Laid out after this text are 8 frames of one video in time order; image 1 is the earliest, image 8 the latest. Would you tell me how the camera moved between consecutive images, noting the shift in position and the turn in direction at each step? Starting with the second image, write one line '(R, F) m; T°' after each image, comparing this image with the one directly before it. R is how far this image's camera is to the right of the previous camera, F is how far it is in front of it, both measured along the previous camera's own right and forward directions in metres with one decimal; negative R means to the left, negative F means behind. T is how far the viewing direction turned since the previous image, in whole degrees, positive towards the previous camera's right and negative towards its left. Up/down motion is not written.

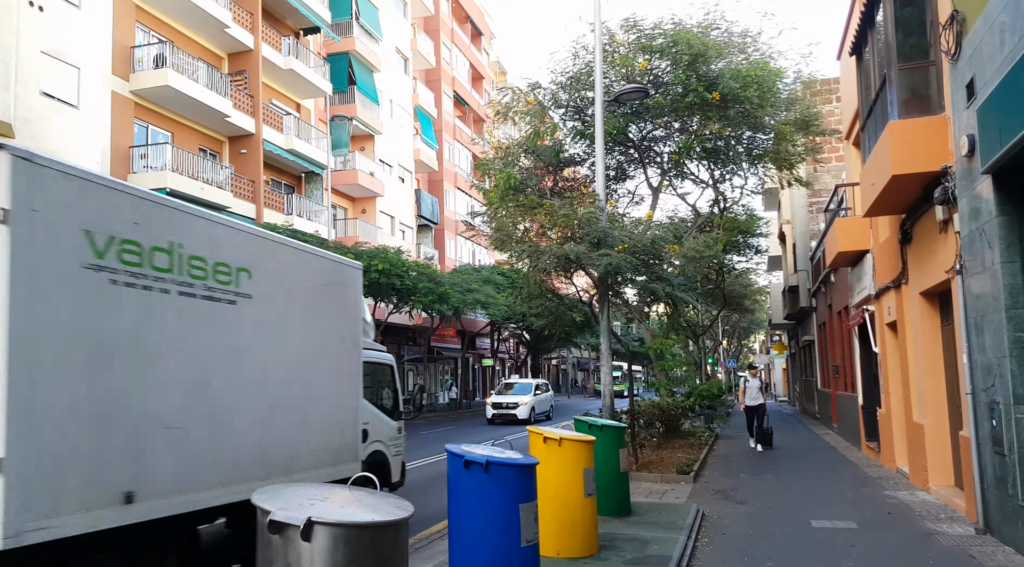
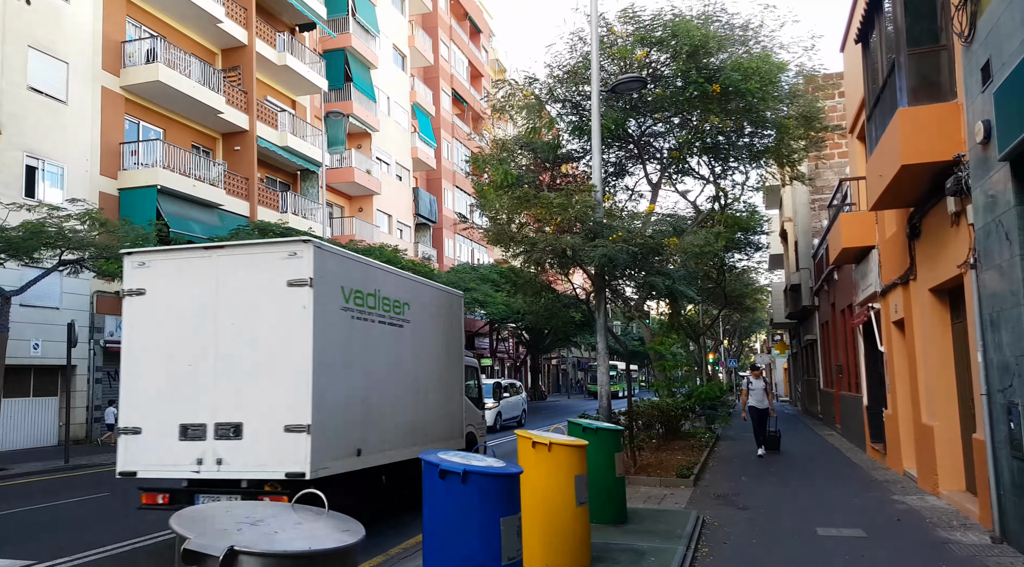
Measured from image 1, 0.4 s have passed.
(+0.1, +0.4) m; 0°
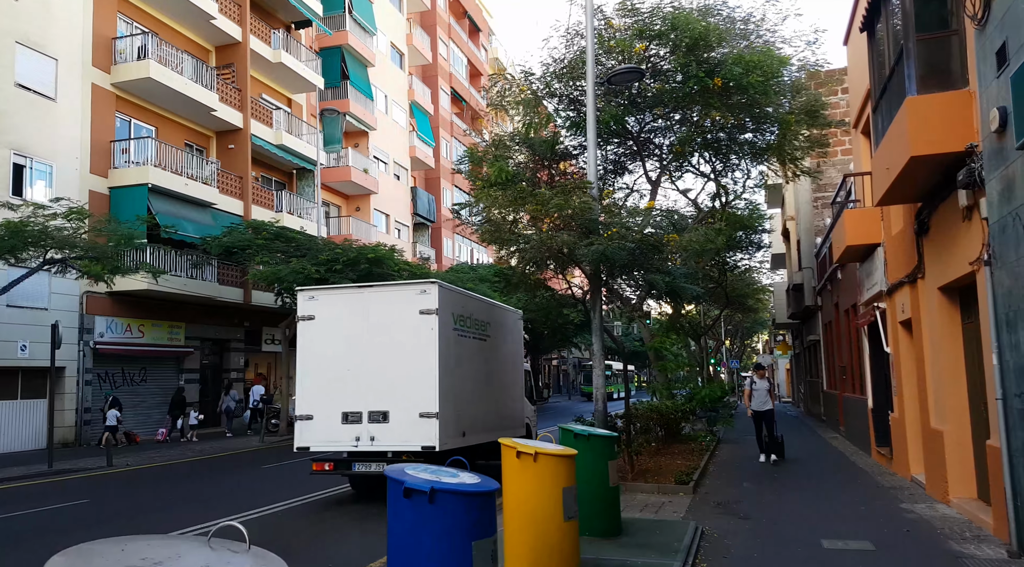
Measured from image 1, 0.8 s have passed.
(+0.1, +0.4) m; 0°
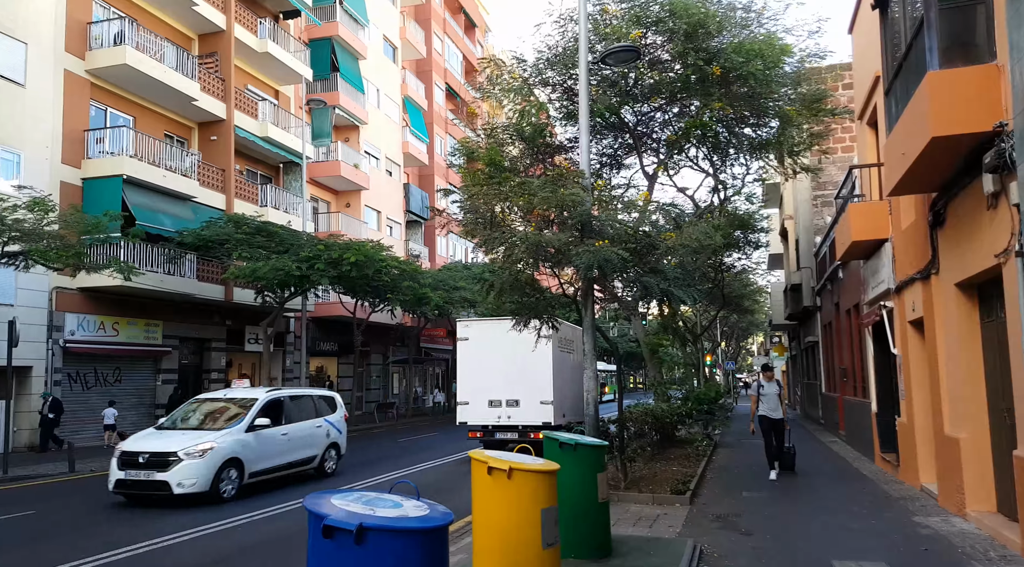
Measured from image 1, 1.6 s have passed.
(+0.1, +0.7) m; 0°
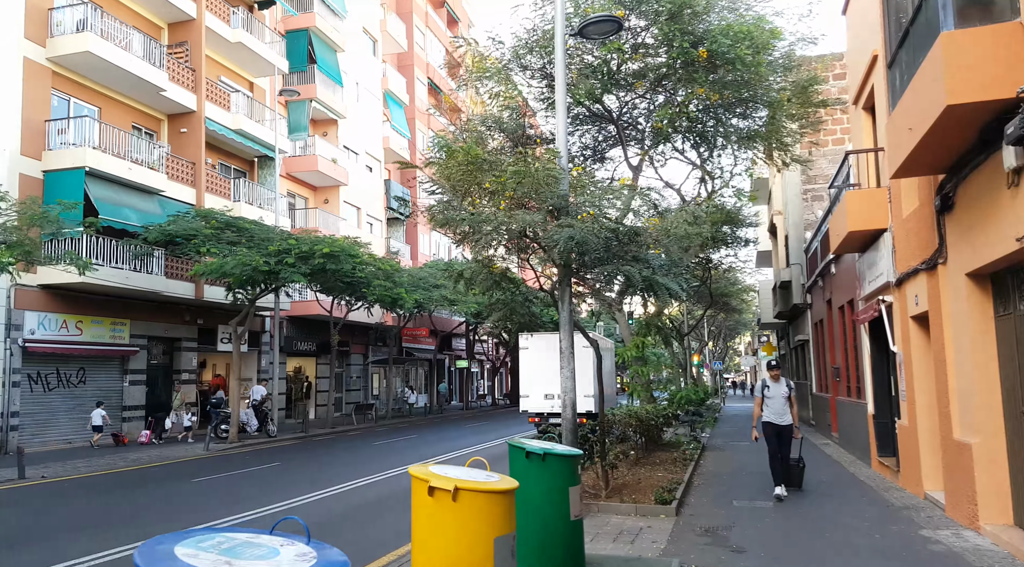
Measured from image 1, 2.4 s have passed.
(+0.2, +0.8) m; +1°
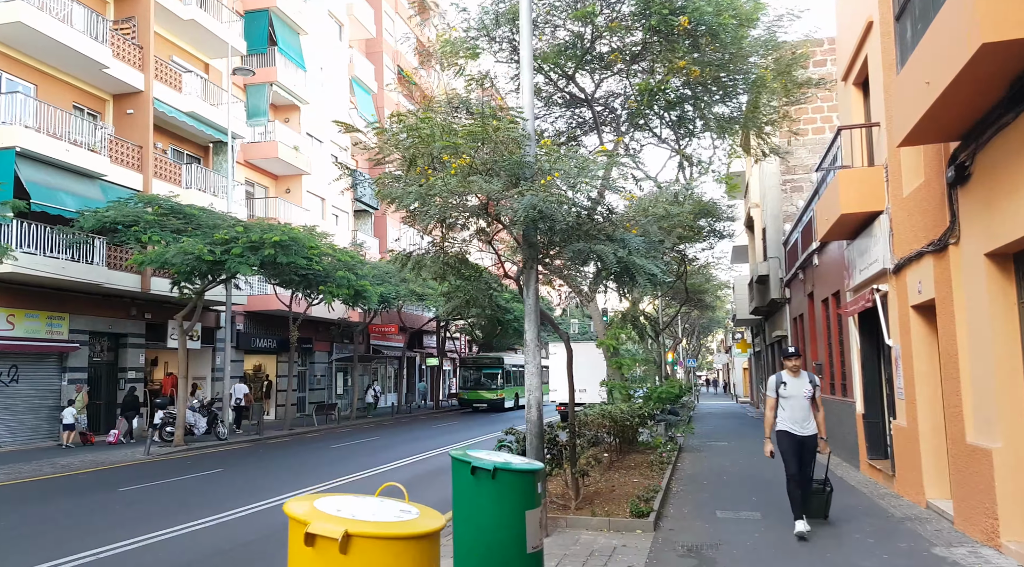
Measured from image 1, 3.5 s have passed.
(+0.2, +1.0) m; +2°
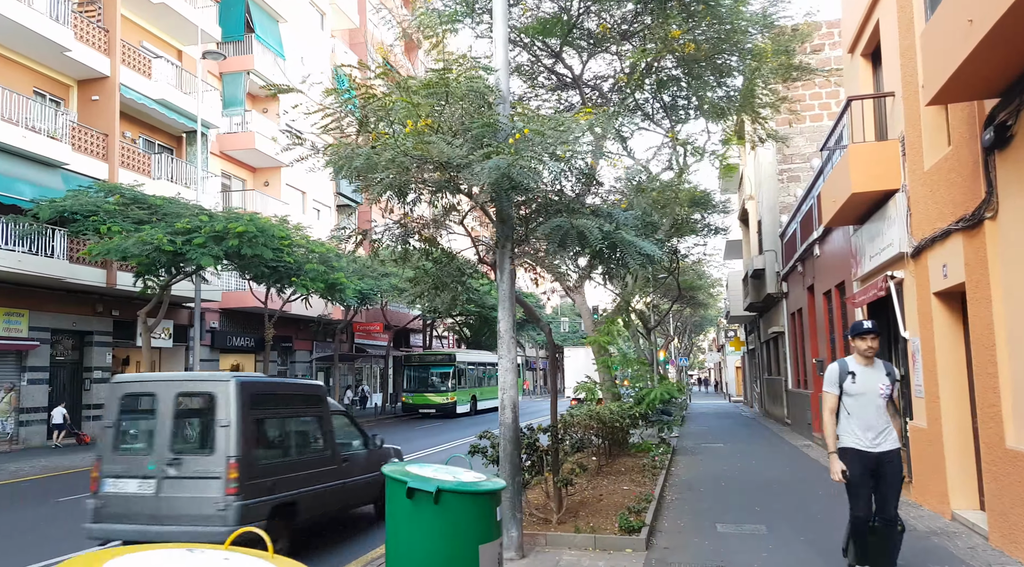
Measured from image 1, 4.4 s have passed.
(+0.2, +0.9) m; +1°
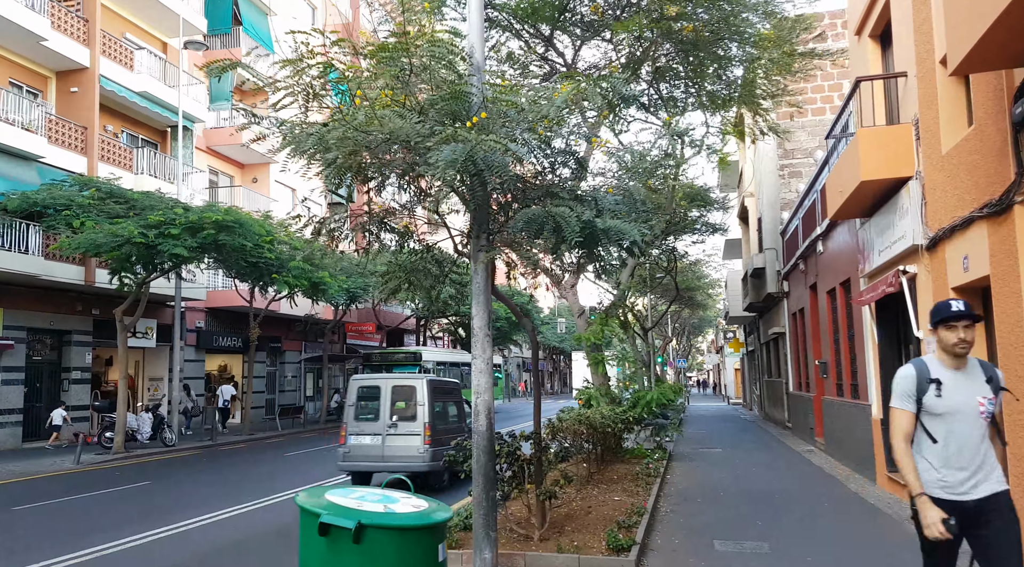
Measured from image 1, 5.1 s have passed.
(+0.2, +0.6) m; 0°
